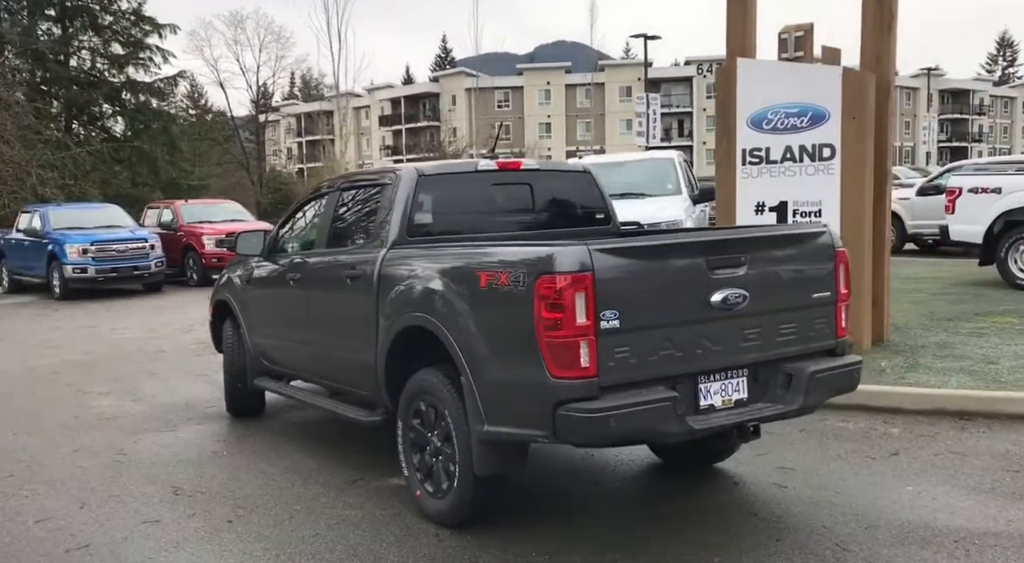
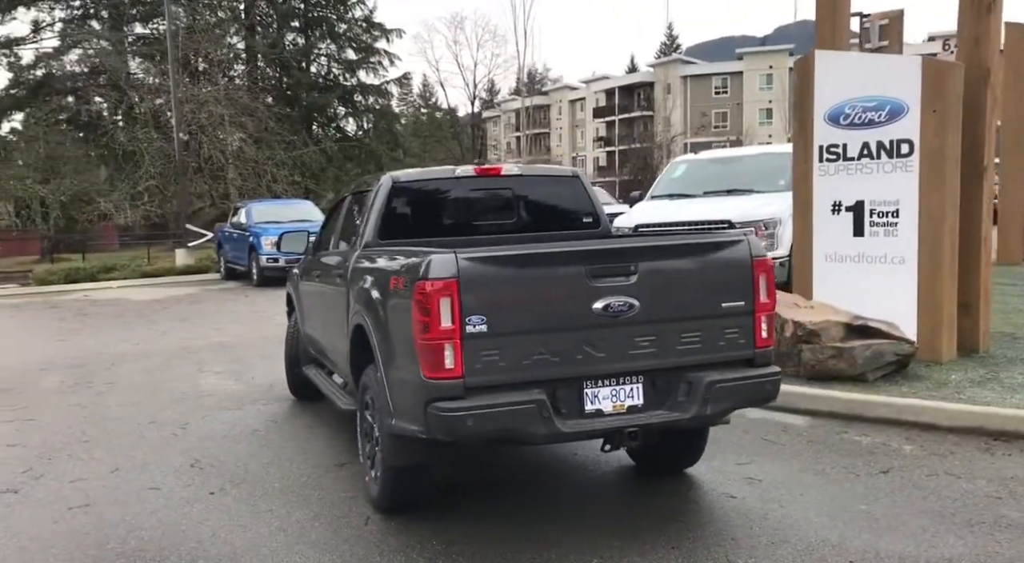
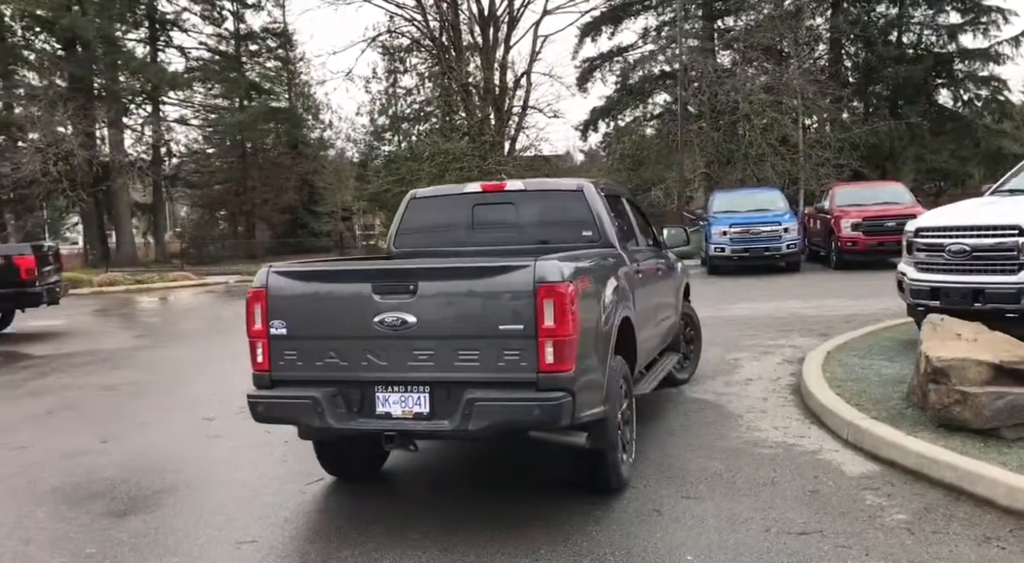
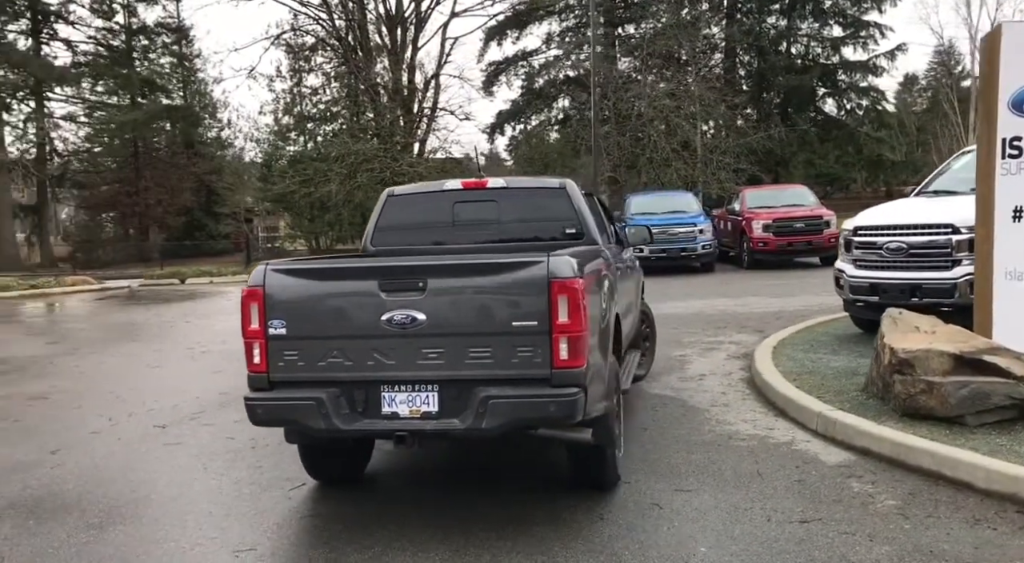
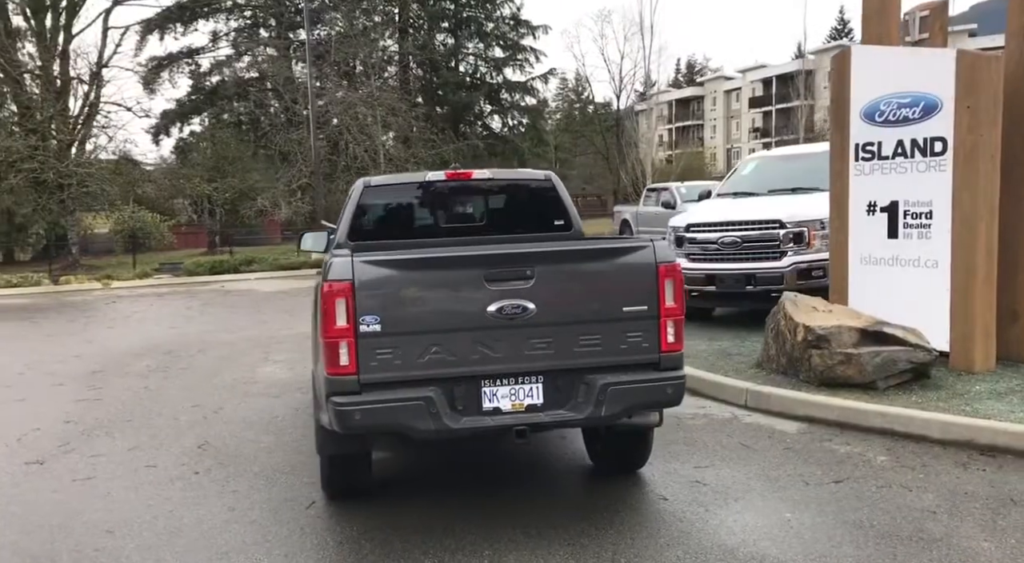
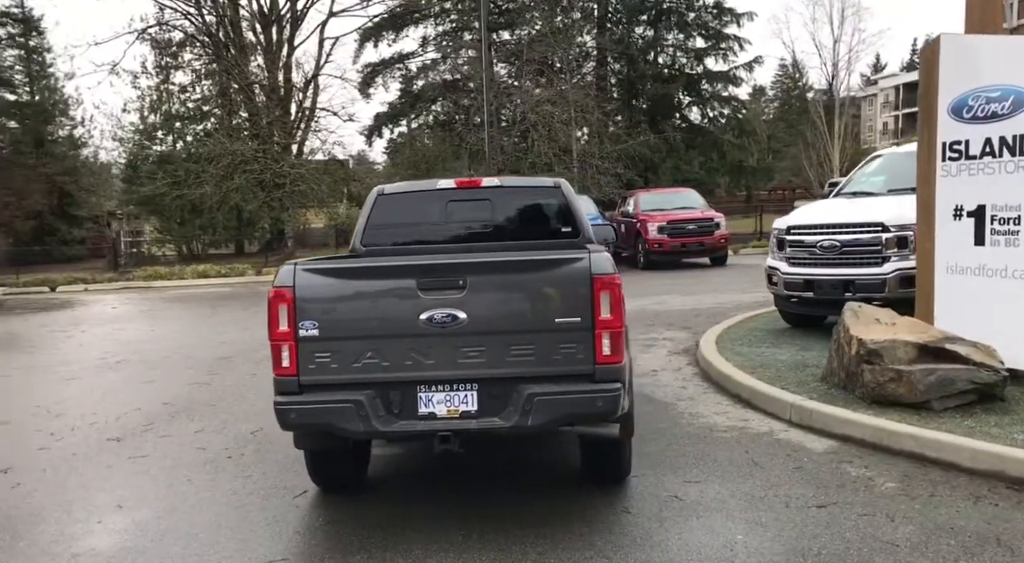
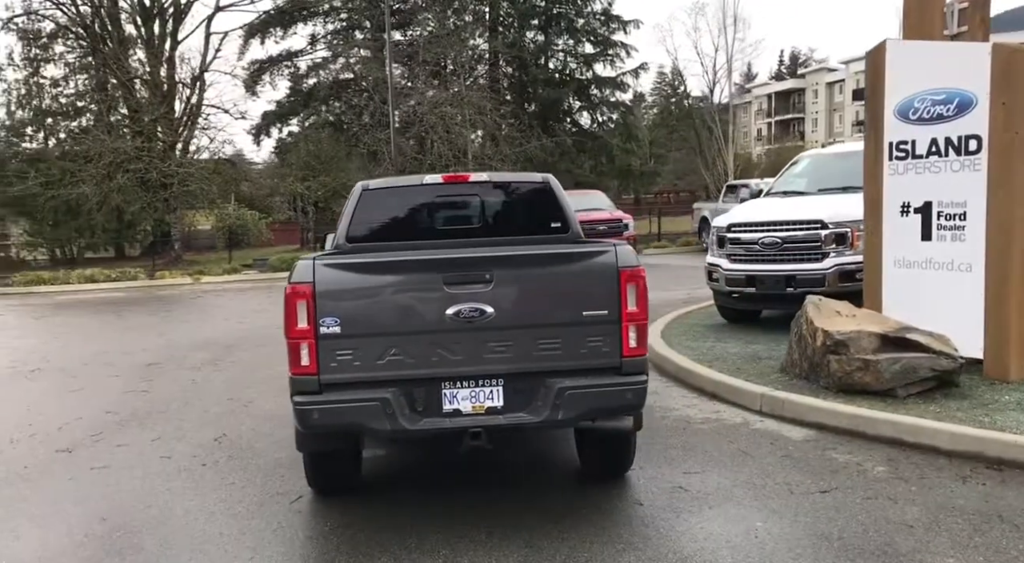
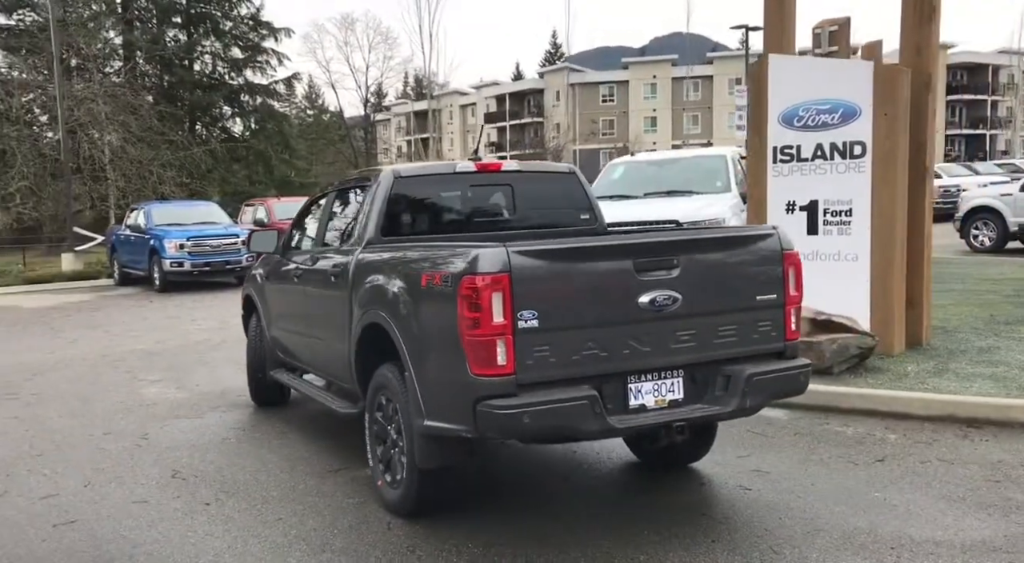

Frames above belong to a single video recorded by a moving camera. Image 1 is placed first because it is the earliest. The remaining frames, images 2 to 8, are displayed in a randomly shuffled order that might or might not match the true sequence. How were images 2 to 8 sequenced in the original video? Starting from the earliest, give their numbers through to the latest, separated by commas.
8, 2, 5, 7, 6, 4, 3
